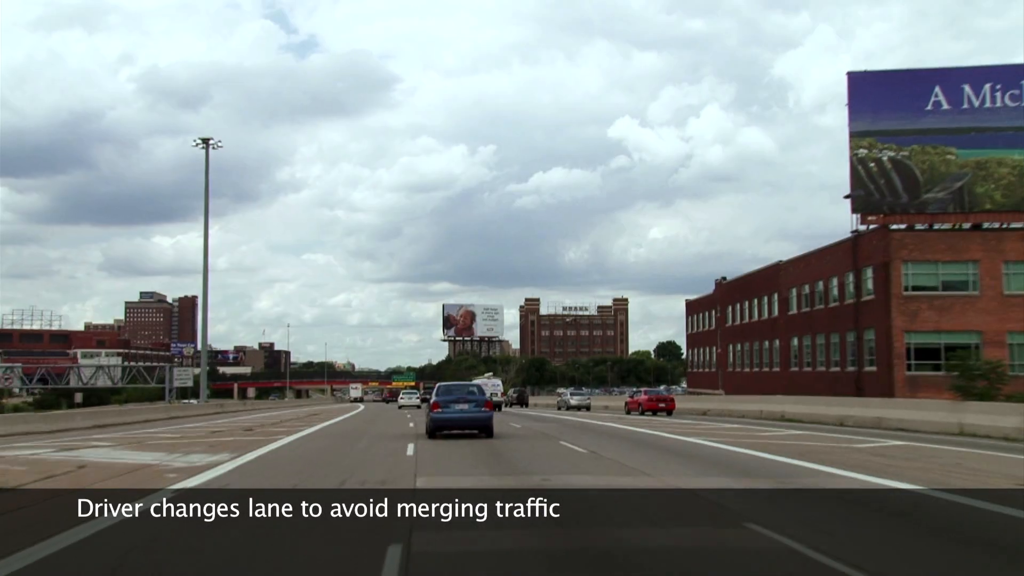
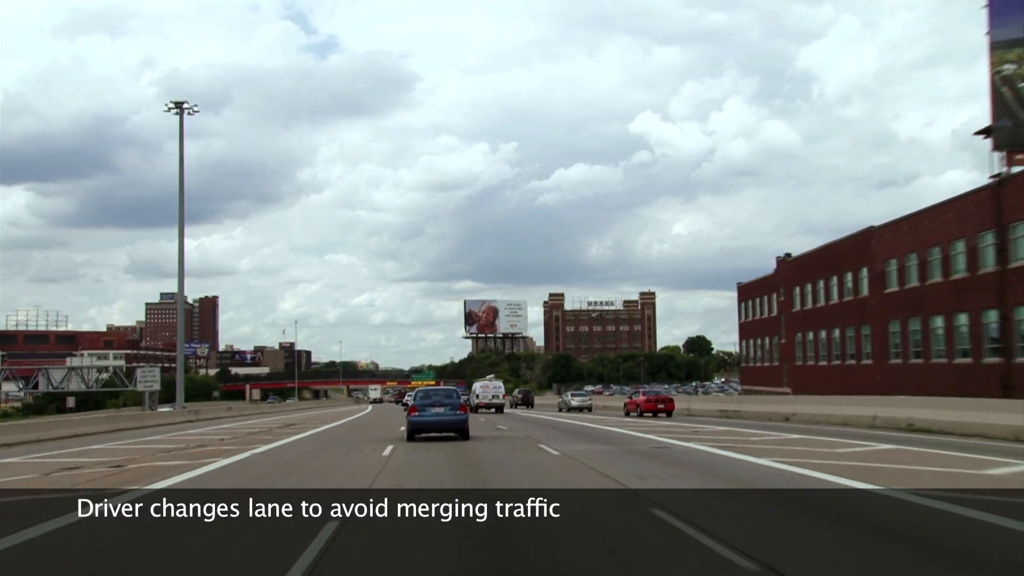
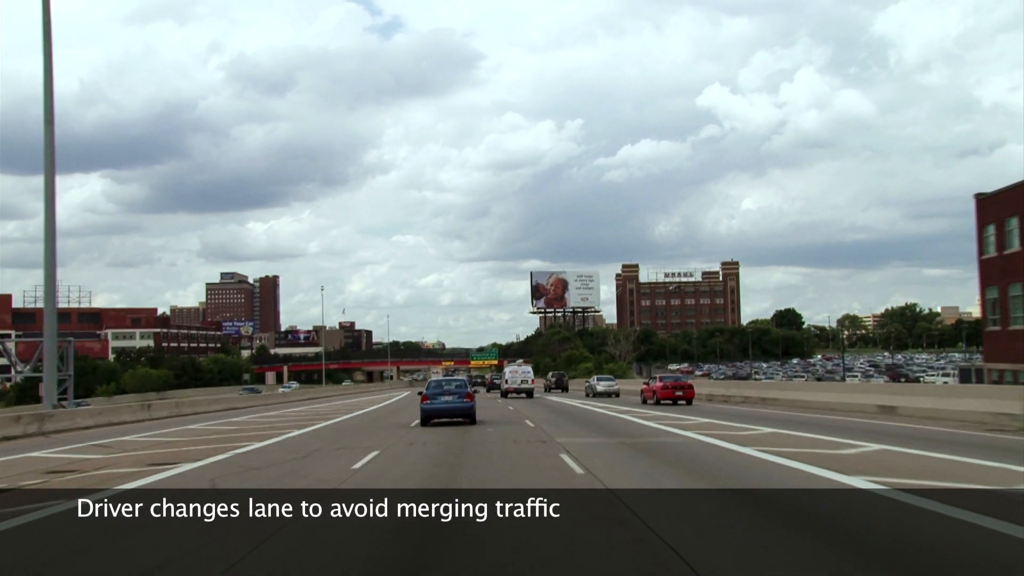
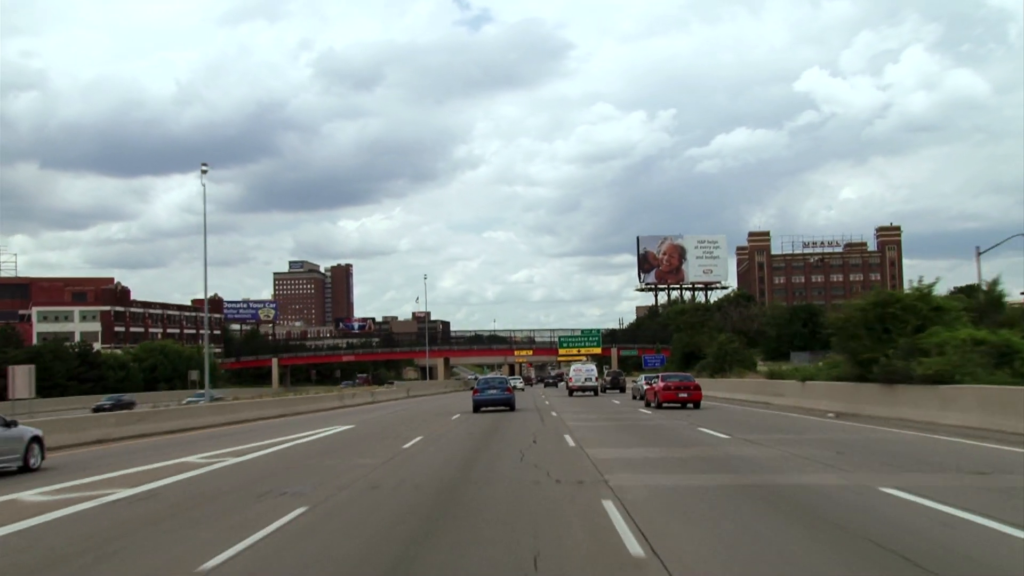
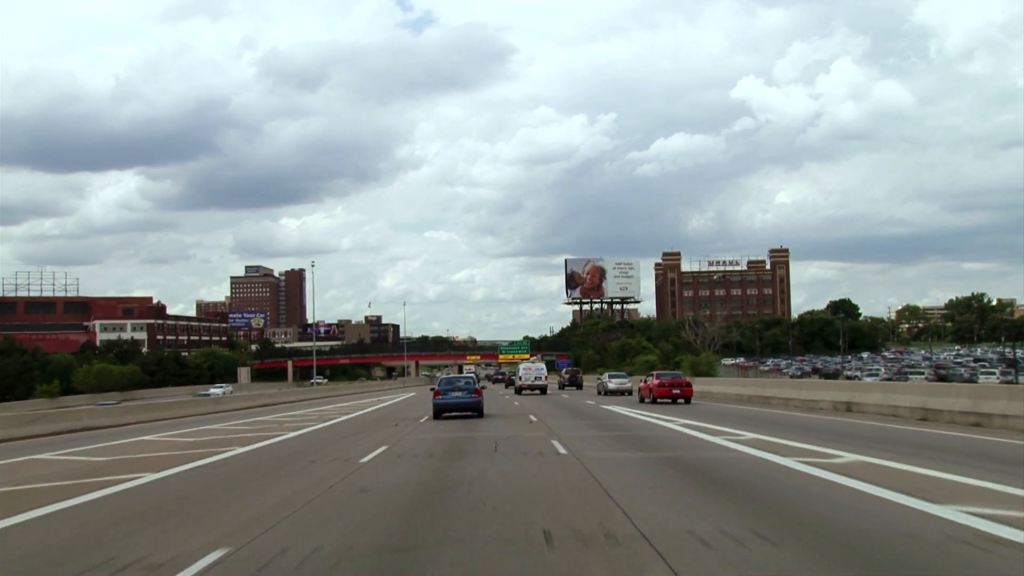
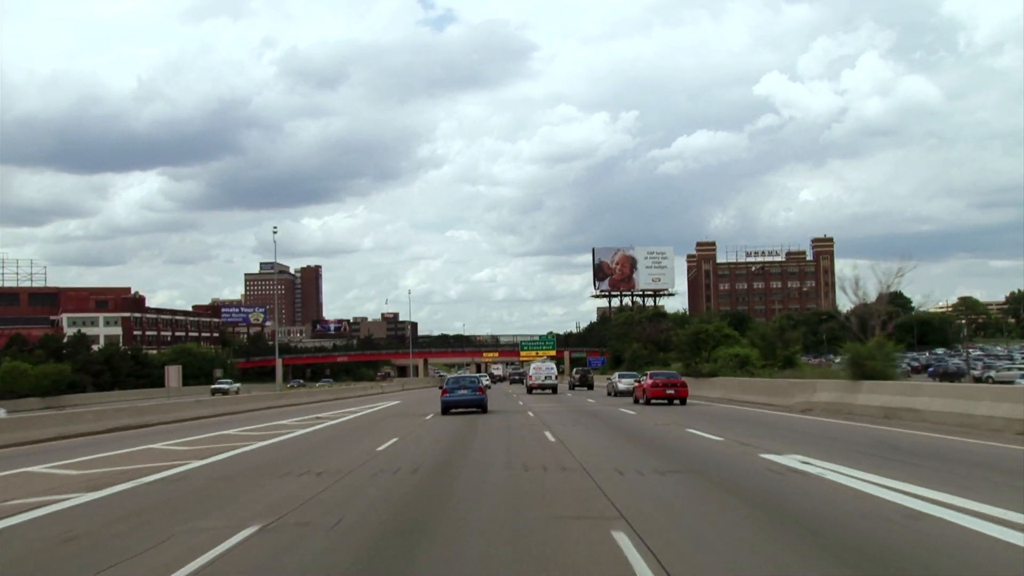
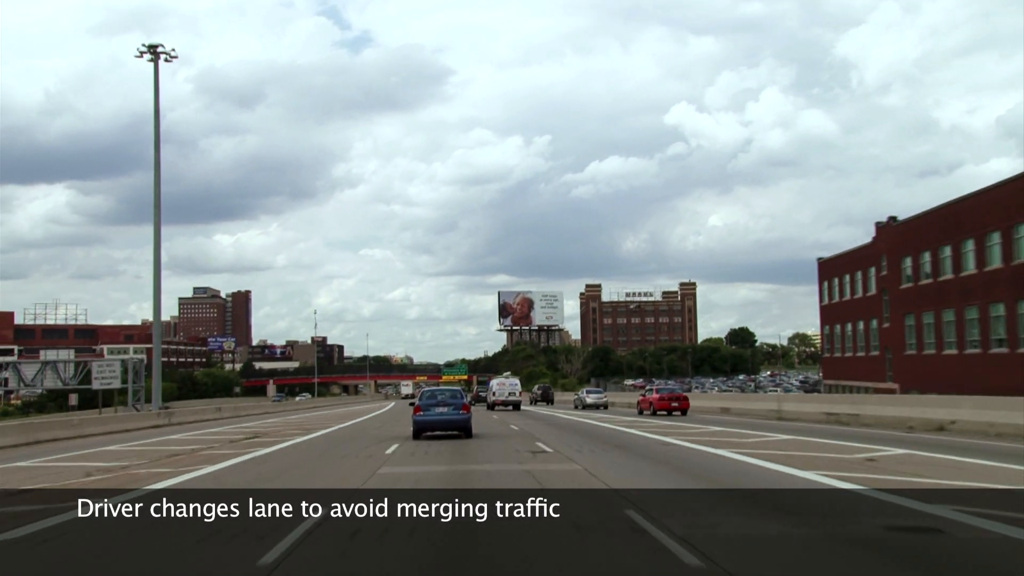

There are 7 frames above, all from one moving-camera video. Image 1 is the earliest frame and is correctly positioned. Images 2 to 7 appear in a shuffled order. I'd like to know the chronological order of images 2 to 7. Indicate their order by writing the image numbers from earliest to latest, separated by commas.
2, 7, 3, 5, 6, 4
